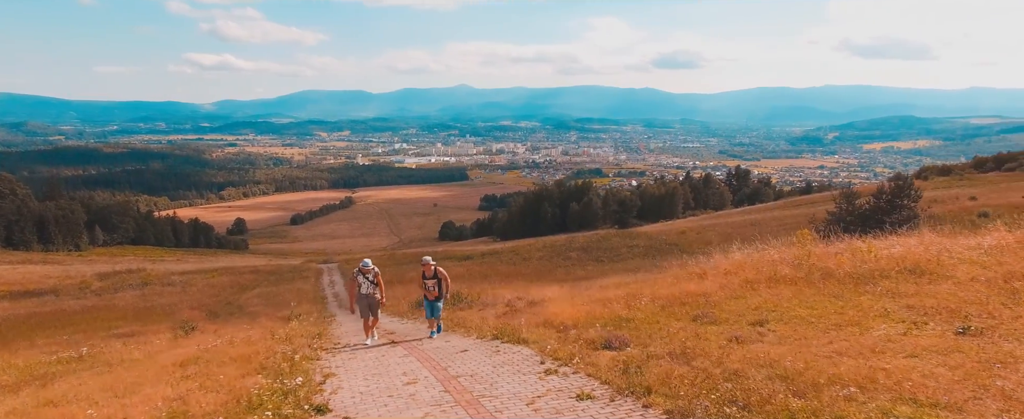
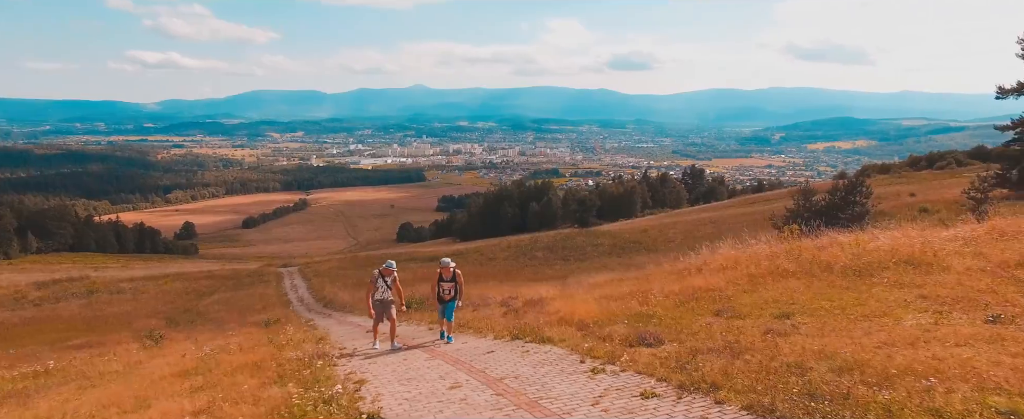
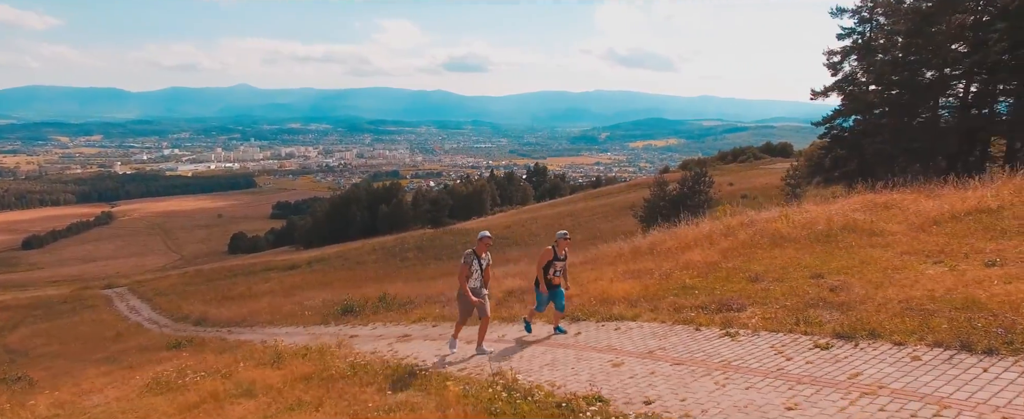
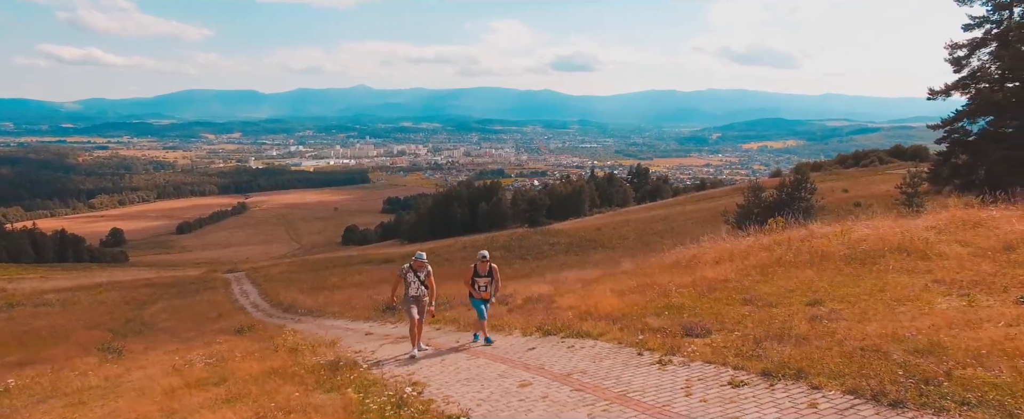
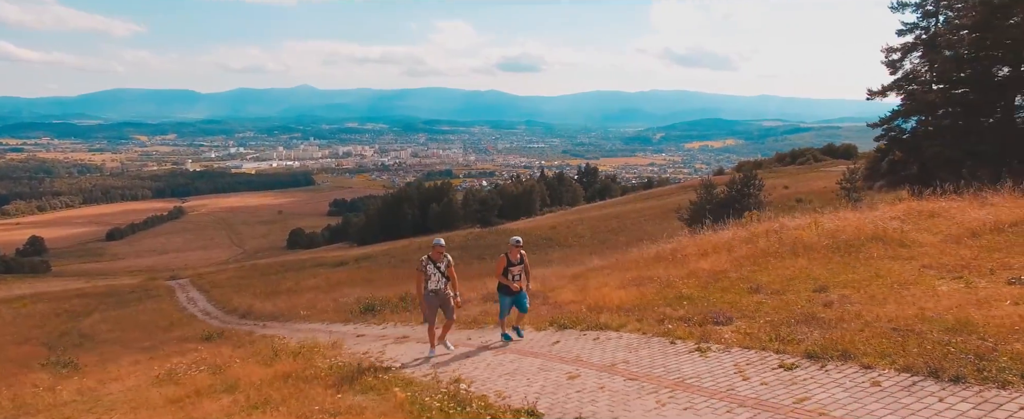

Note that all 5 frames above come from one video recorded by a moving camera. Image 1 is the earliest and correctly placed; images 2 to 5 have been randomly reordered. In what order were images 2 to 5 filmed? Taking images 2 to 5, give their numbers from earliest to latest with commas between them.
2, 4, 5, 3
